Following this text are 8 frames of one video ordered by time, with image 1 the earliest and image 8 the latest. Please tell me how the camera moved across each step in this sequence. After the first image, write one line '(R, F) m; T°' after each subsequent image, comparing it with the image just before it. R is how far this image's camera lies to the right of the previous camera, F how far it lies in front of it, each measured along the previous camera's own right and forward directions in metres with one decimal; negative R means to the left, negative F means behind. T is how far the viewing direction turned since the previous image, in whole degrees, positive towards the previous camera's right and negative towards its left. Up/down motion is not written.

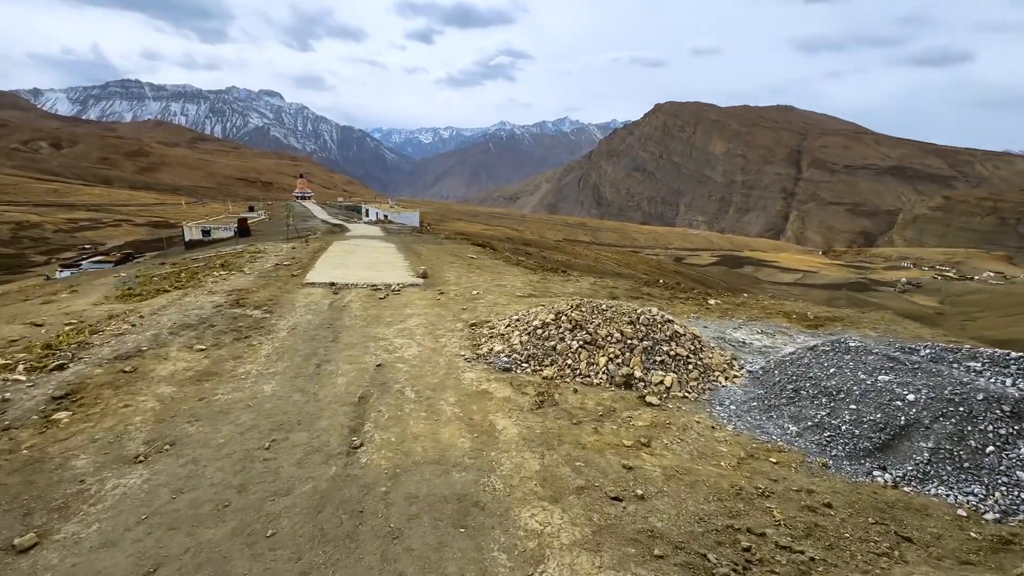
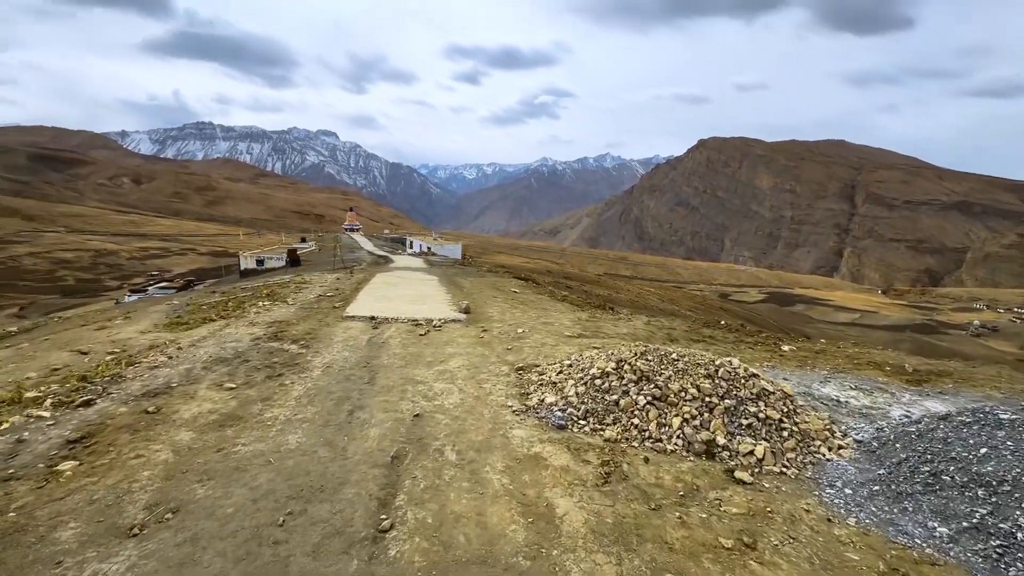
(-0.3, +1.0) m; -5°
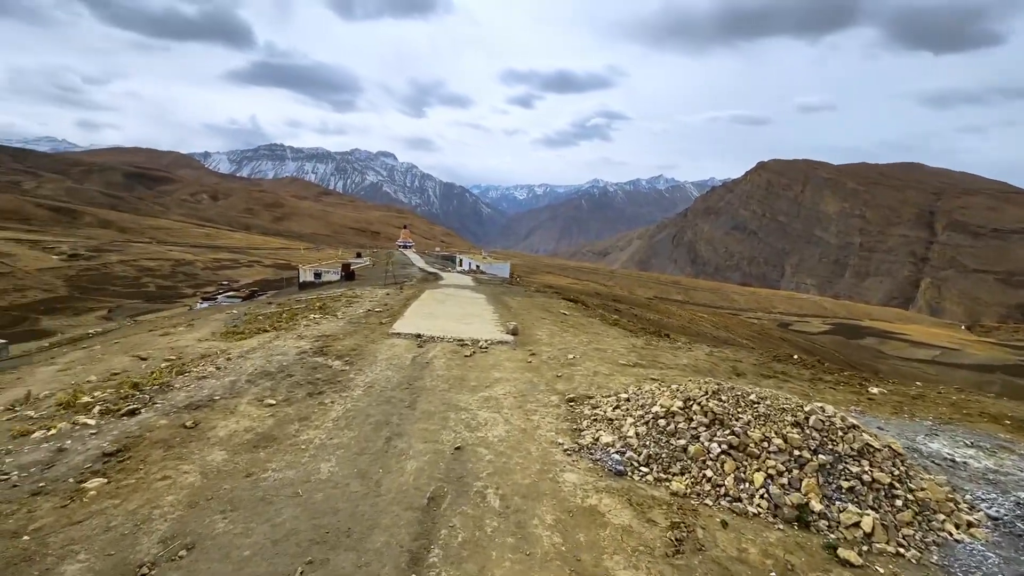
(-0.1, +0.7) m; -6°
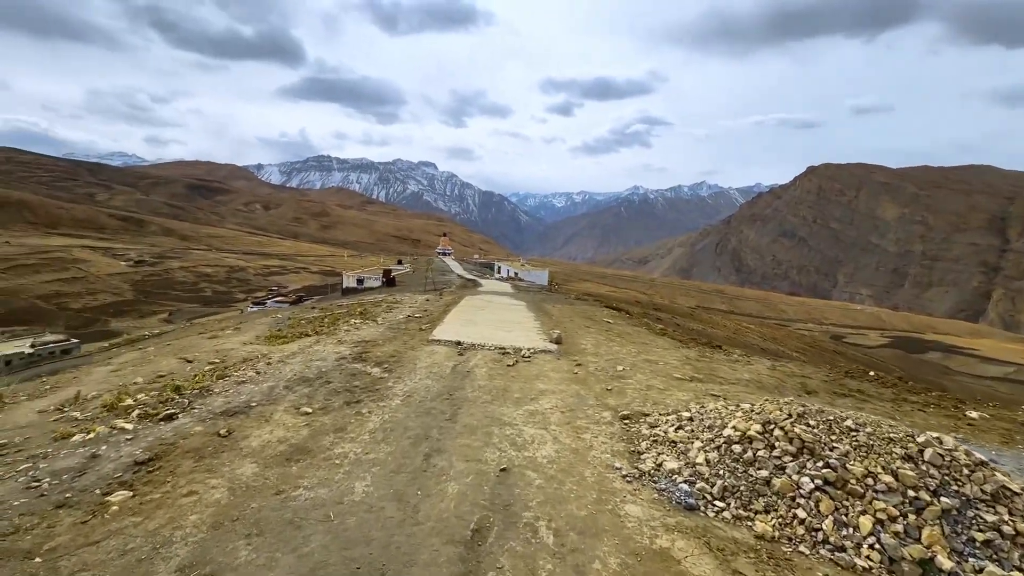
(-0.2, +0.7) m; -5°
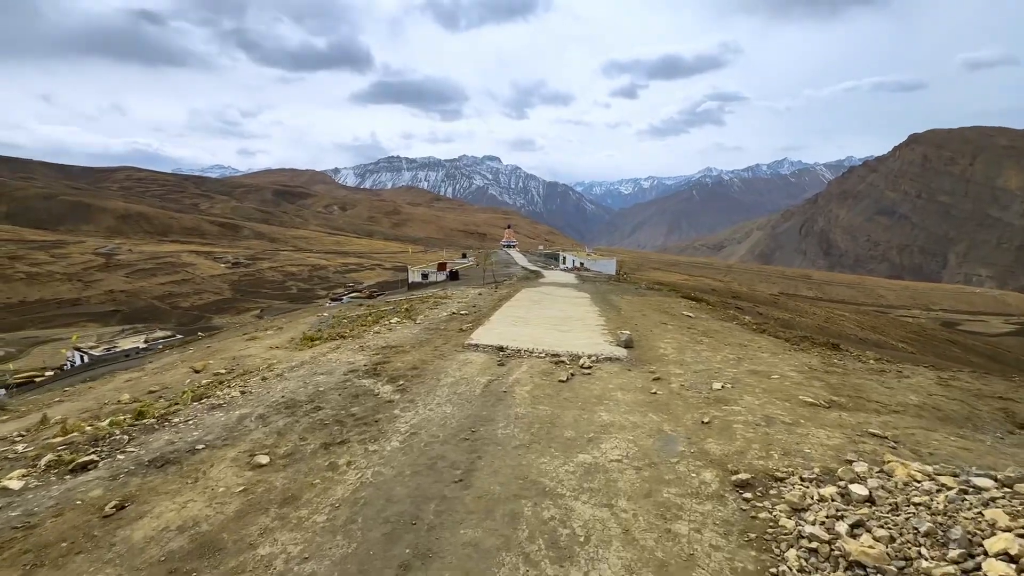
(+0.3, +3.0) m; -8°
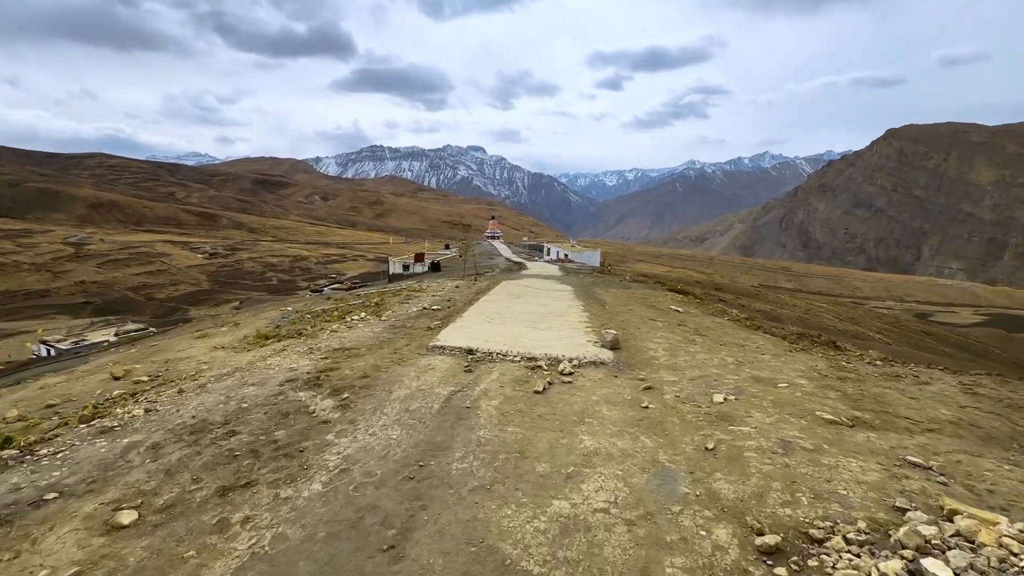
(+0.3, +1.4) m; +2°
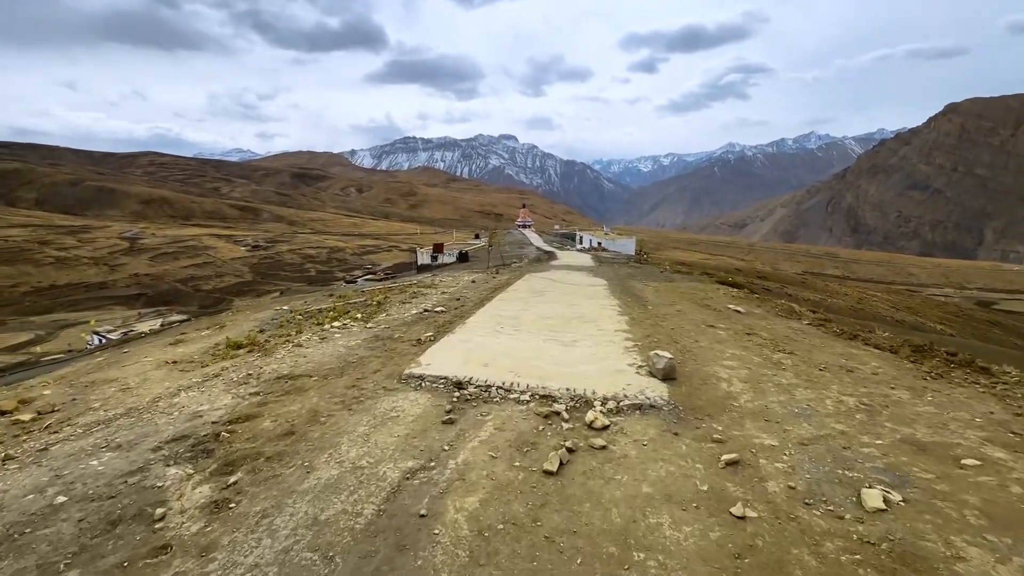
(+0.4, +3.1) m; -4°
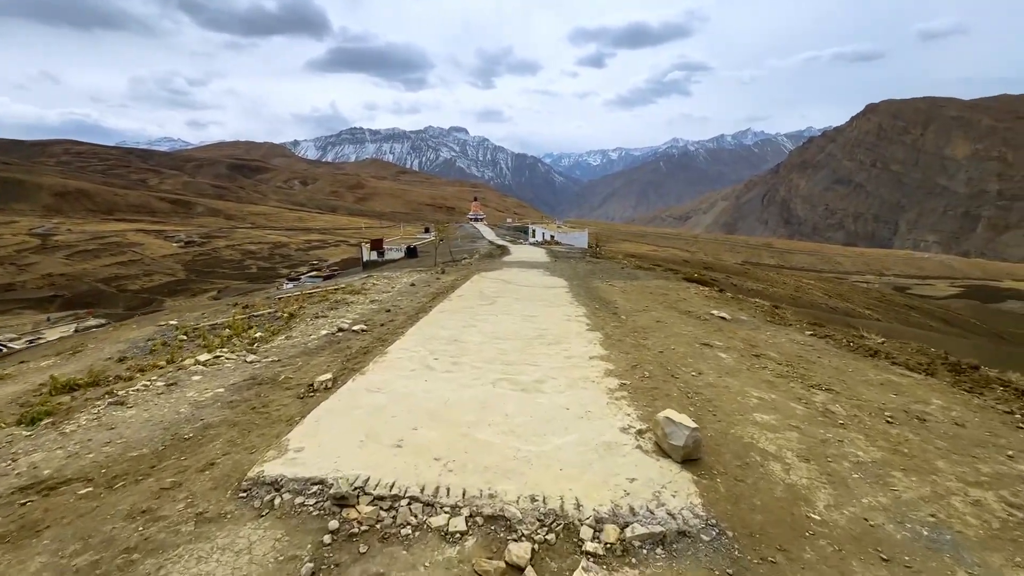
(+0.3, +3.0) m; +6°
